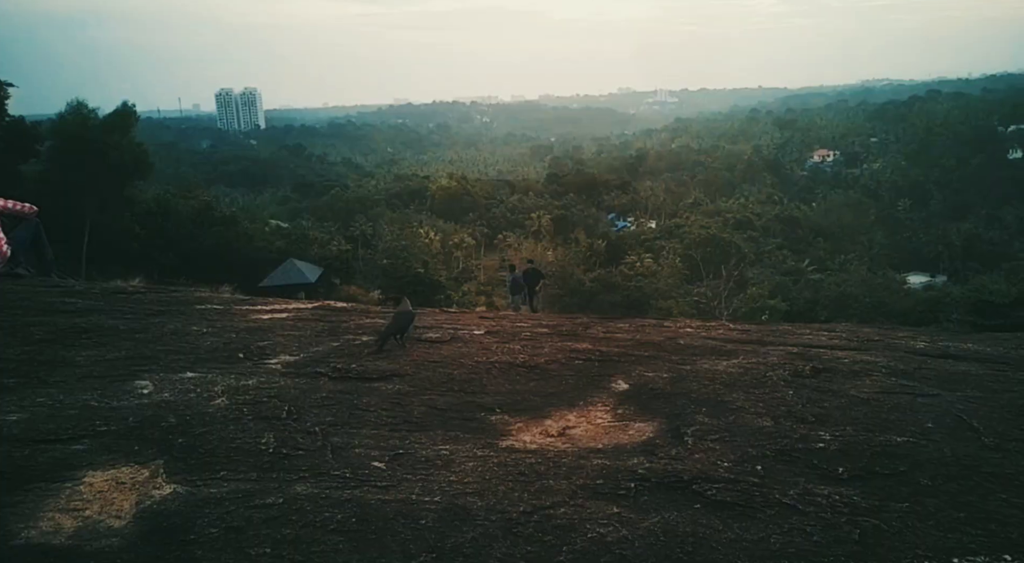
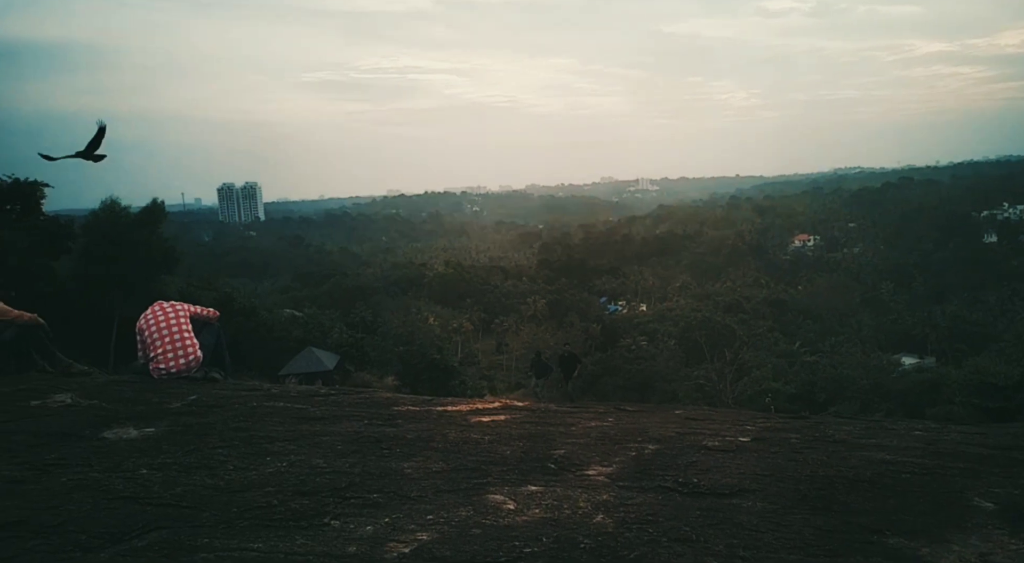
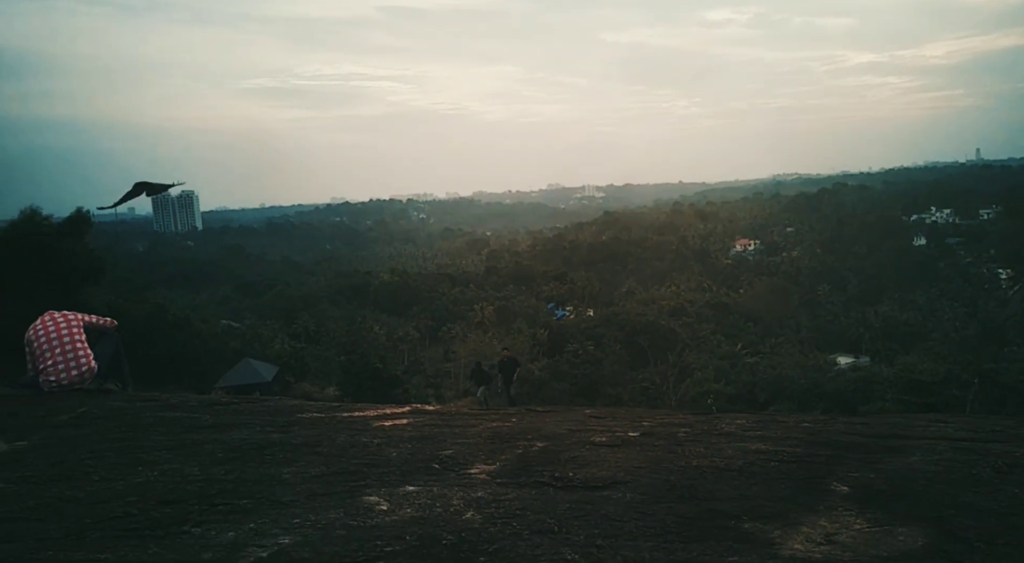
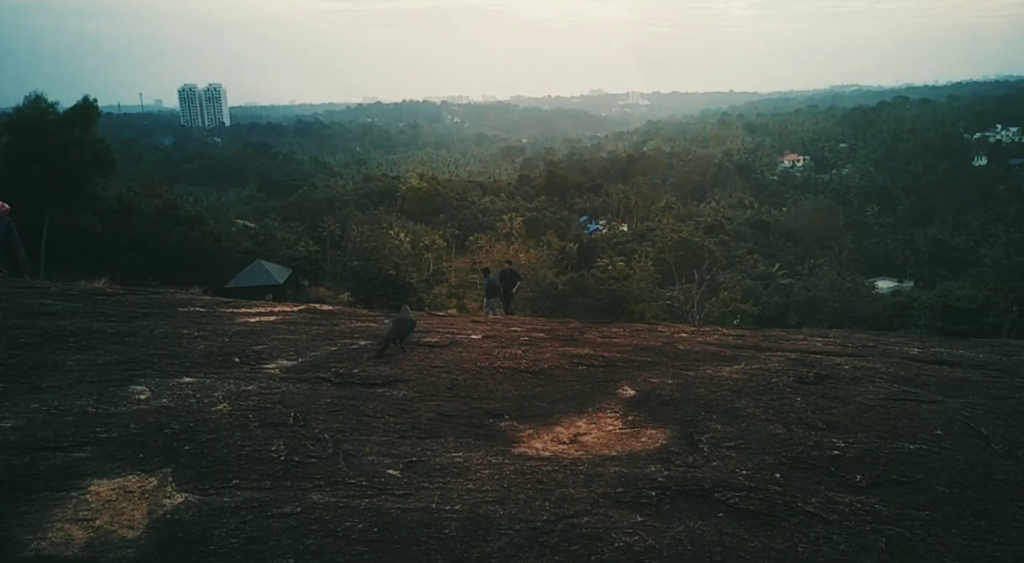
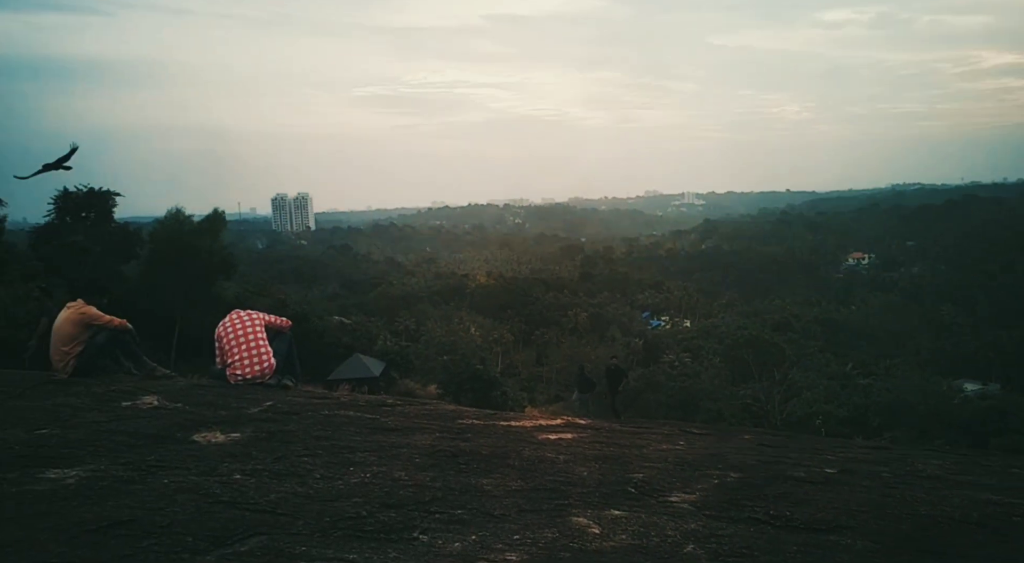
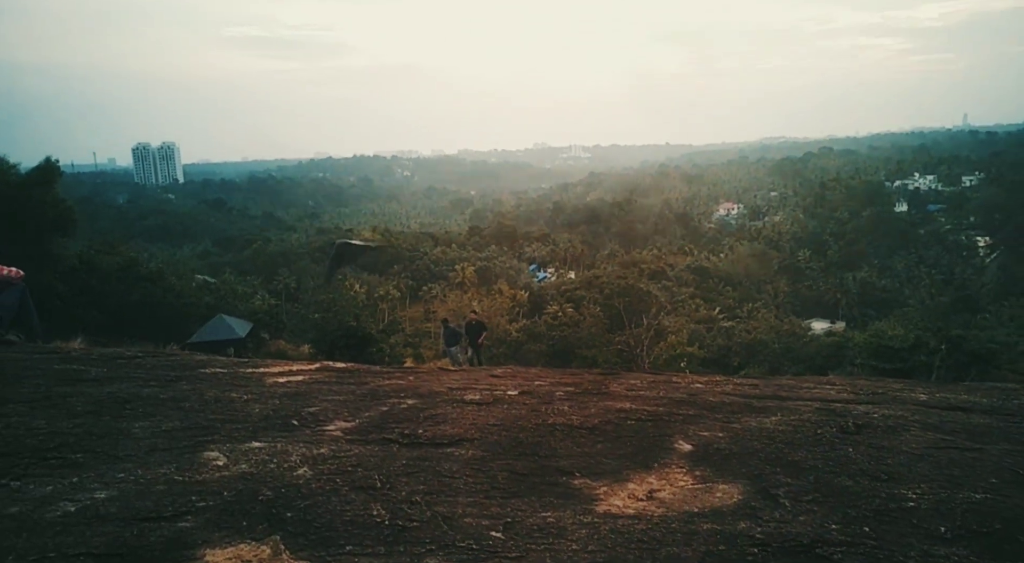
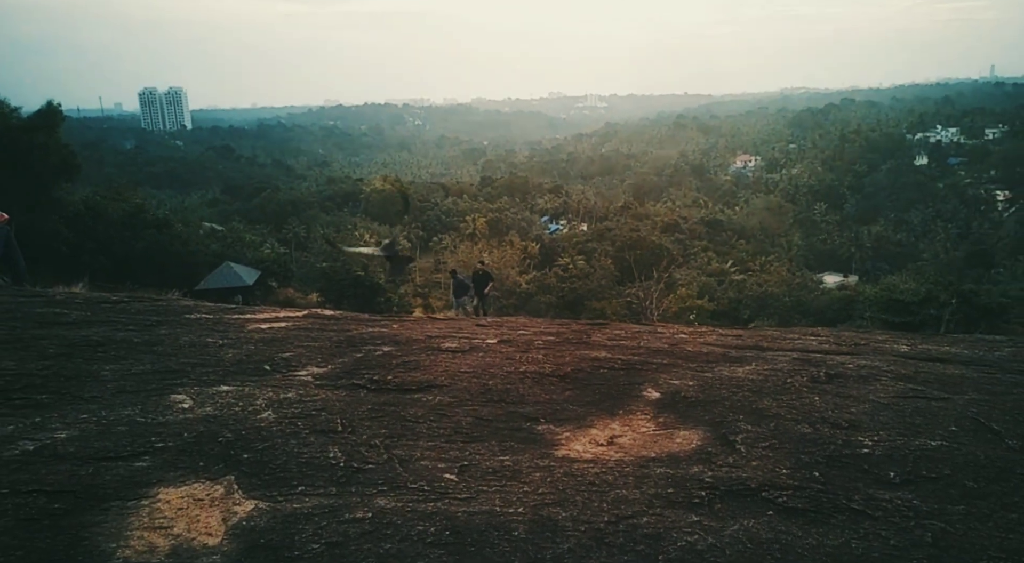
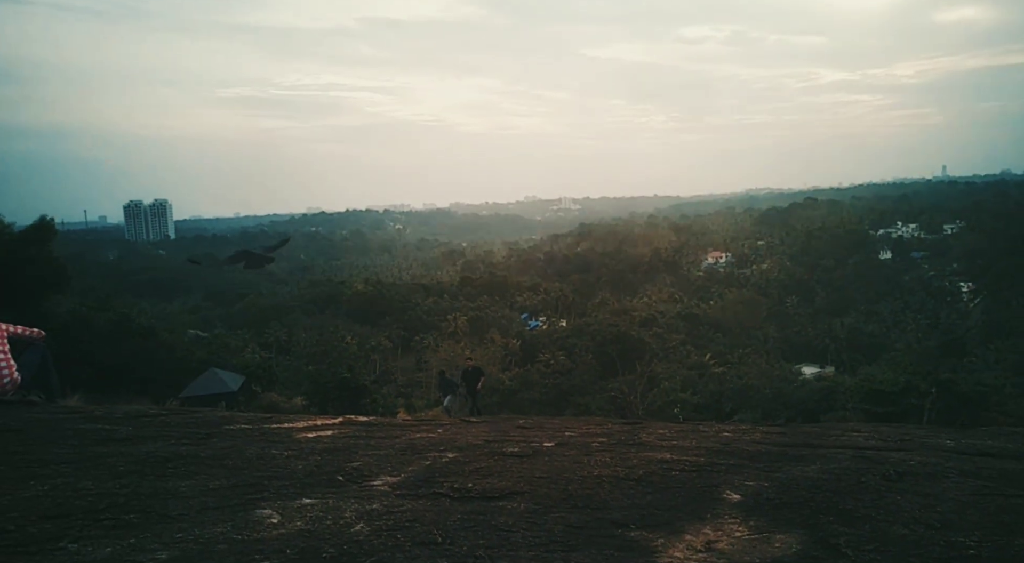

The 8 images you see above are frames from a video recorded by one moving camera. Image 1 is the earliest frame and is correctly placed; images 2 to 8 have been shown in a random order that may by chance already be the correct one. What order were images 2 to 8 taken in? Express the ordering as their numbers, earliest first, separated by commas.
4, 7, 6, 8, 3, 2, 5
